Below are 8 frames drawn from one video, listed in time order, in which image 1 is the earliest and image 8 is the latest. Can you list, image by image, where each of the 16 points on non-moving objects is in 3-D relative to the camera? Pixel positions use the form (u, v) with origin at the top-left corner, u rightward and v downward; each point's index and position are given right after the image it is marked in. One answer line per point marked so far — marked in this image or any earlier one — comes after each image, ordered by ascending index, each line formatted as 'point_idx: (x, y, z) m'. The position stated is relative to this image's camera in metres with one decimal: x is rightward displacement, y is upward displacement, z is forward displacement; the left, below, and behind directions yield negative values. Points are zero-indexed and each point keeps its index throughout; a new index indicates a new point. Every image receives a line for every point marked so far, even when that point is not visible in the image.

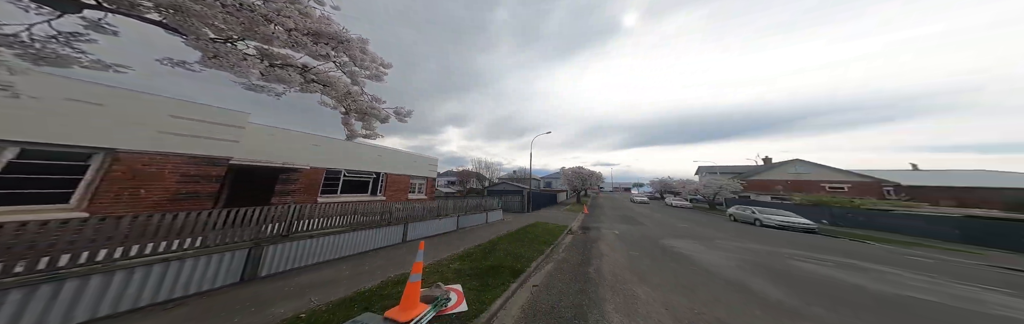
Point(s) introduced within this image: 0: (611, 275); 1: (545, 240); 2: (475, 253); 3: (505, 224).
0: (+2.5, -3.0, +5.2) m
1: (+1.4, -3.3, +8.5) m
2: (-1.2, -2.7, +5.9) m
3: (-0.5, -4.2, +13.3) m
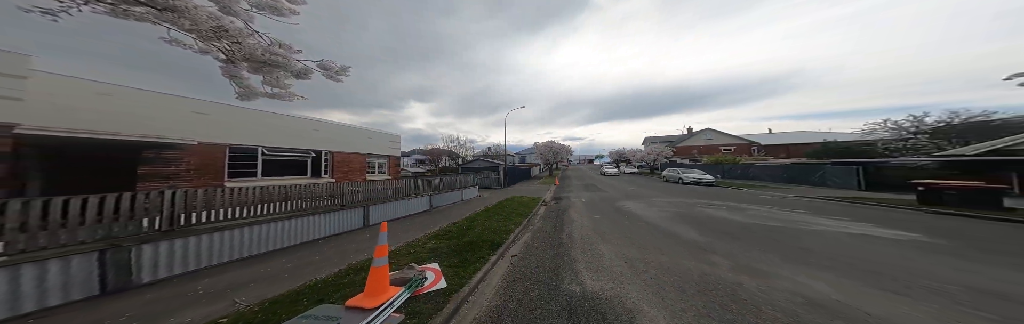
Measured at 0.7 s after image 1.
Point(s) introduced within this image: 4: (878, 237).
0: (+1.9, -2.2, +5.7) m
1: (+0.4, -2.2, +8.8) m
2: (-1.9, -2.0, +5.8) m
3: (-2.1, -2.6, +13.4) m
4: (+9.8, -1.8, +5.6) m
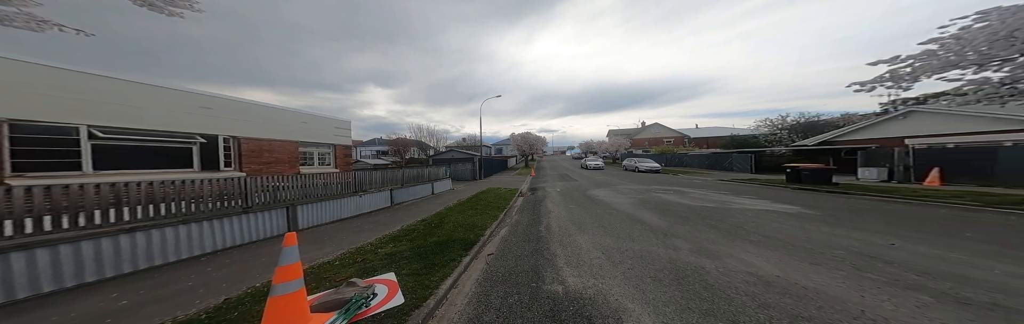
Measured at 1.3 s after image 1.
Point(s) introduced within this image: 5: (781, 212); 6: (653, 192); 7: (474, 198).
0: (+1.3, -2.0, +5.6) m
1: (-0.7, -1.9, +8.5) m
2: (-2.6, -1.8, +5.3) m
3: (-3.8, -2.1, +12.7) m
4: (+9.1, -1.5, +6.7) m
5: (+8.6, -1.5, +6.6) m
6: (+7.9, -1.6, +11.2) m
7: (-1.9, -1.9, +10.3) m
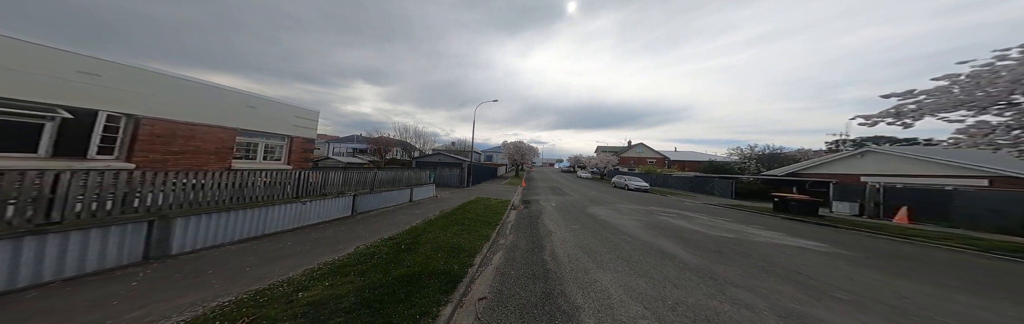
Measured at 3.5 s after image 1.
0: (+1.2, -2.2, +4.4) m
1: (-1.0, -2.1, +7.1) m
2: (-2.6, -1.7, +3.8) m
3: (-4.3, -2.3, +11.1) m
4: (+8.9, -2.4, +5.9) m
5: (+8.5, -2.3, +5.8) m
6: (+7.4, -2.6, +10.4) m
7: (-2.3, -2.1, +8.8) m
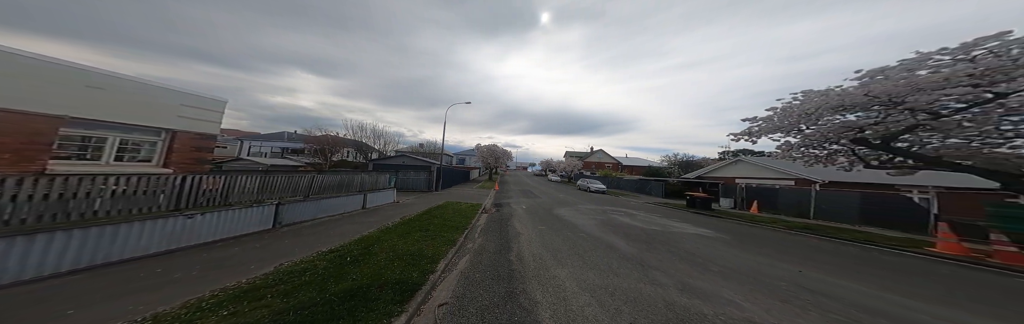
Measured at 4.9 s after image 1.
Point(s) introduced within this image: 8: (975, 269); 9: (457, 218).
0: (+0.3, -2.3, +4.7) m
1: (-2.2, -2.2, +7.1) m
2: (-3.3, -1.8, +3.6) m
3: (-6.1, -2.4, +10.6) m
4: (+7.8, -2.6, +7.3) m
5: (+7.3, -2.5, +7.1) m
6: (+5.6, -2.9, +11.5) m
7: (-3.7, -2.2, +8.6) m
8: (+10.7, -2.5, +4.7) m
9: (-2.2, -2.4, +8.6) m
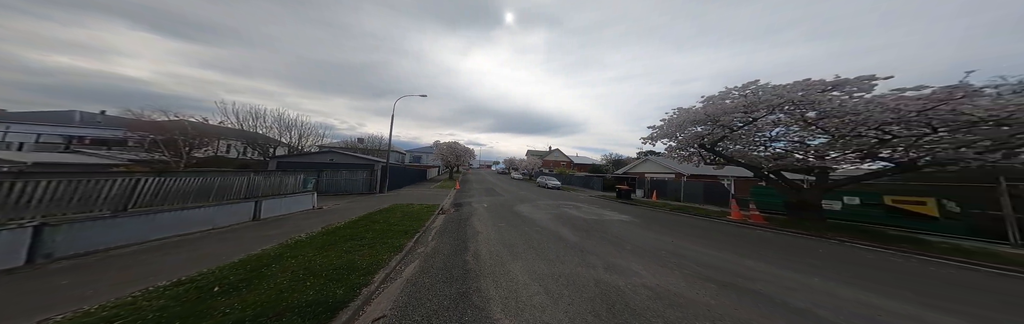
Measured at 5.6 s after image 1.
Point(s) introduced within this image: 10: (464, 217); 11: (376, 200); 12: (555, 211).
0: (-0.8, -2.2, +4.9) m
1: (-3.8, -2.1, +6.8) m
2: (-4.2, -1.7, +3.1) m
3: (-8.2, -2.2, +9.5) m
4: (+6.0, -2.6, +8.8) m
5: (+5.6, -2.5, +8.5) m
6: (+3.2, -2.8, +12.5) m
7: (-5.5, -2.1, +7.9) m
8: (+9.4, -2.5, +6.8) m
9: (-4.0, -2.2, +8.2) m
10: (-2.2, -2.6, +9.9) m
11: (-9.4, -2.4, +14.1) m
12: (+2.3, -2.7, +11.0) m
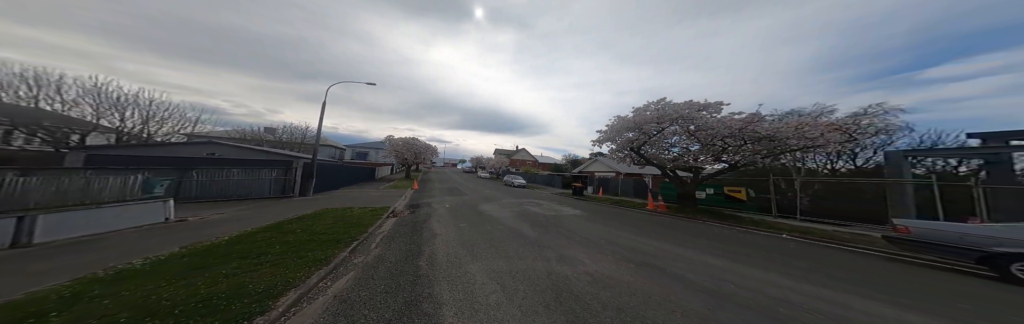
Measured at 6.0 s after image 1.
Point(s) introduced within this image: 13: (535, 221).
0: (-1.7, -2.2, +4.8) m
1: (-5.0, -2.0, +6.2) m
2: (-4.8, -1.6, +2.5) m
3: (-9.8, -2.0, +8.2) m
4: (+4.4, -2.6, +9.8) m
5: (+4.0, -2.5, +9.4) m
6: (+1.0, -2.7, +13.0) m
7: (-6.9, -1.9, +7.1) m
8: (+8.0, -2.7, +8.3) m
9: (-5.5, -2.1, +7.6) m
10: (-3.9, -2.4, +9.5) m
11: (-11.7, -2.1, +12.6) m
12: (+0.3, -2.6, +11.3) m
13: (+1.0, -2.3, +8.0) m
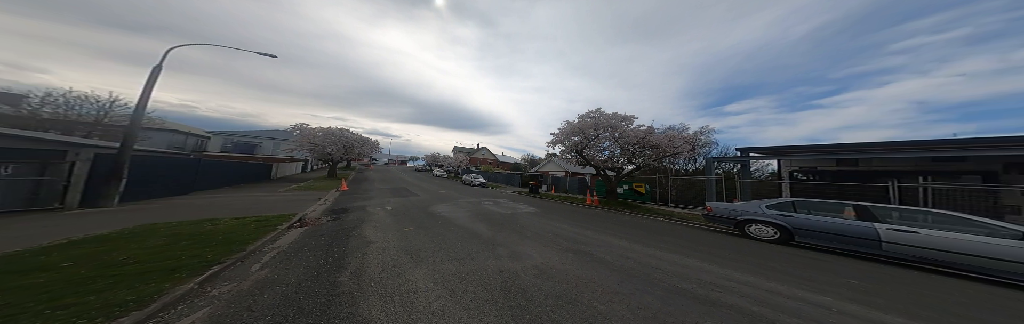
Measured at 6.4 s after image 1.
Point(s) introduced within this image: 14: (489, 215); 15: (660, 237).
0: (-2.6, -2.1, +4.0) m
1: (-6.0, -1.8, +4.8) m
2: (-5.1, -1.5, +1.2) m
3: (-11.1, -1.7, +5.8) m
4: (+2.4, -2.6, +10.1) m
5: (+2.1, -2.6, +9.7) m
6: (-1.6, -2.6, +12.6) m
7: (-8.1, -1.7, +5.3) m
8: (+6.3, -2.7, +9.4) m
9: (-6.8, -1.9, +6.1) m
10: (-5.7, -2.3, +8.3) m
11: (-13.8, -1.8, +9.7) m
12: (-1.9, -2.5, +10.9) m
13: (-0.6, -2.3, +7.7) m
14: (-0.8, -2.4, +8.6) m
15: (+4.8, -2.4, +6.5) m
